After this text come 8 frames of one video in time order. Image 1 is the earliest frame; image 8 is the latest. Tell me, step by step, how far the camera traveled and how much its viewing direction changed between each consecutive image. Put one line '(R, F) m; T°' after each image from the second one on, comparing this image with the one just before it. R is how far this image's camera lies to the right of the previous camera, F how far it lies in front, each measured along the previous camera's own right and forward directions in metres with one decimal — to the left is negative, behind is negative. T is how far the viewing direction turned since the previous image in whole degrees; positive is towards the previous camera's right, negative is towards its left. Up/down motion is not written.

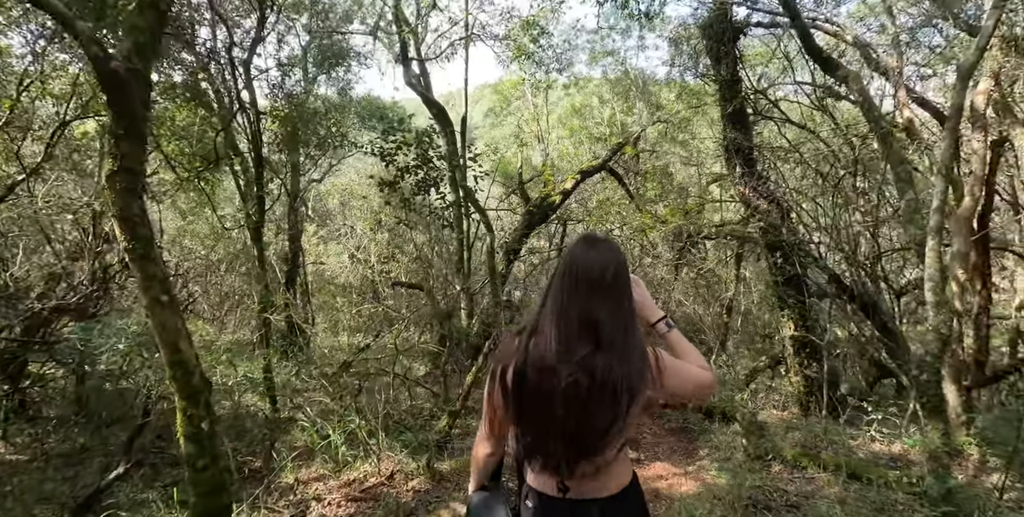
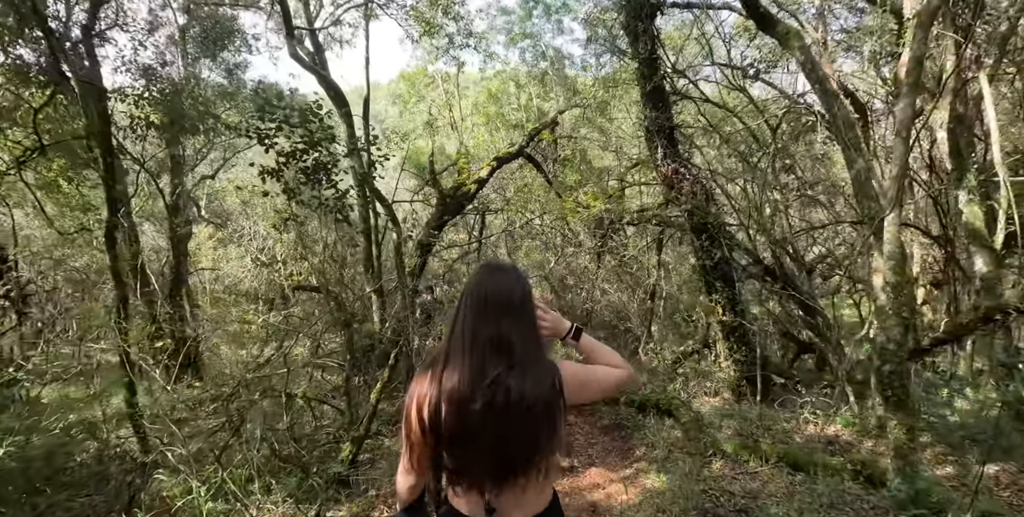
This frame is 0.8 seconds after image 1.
(+0.1, +0.6) m; +7°
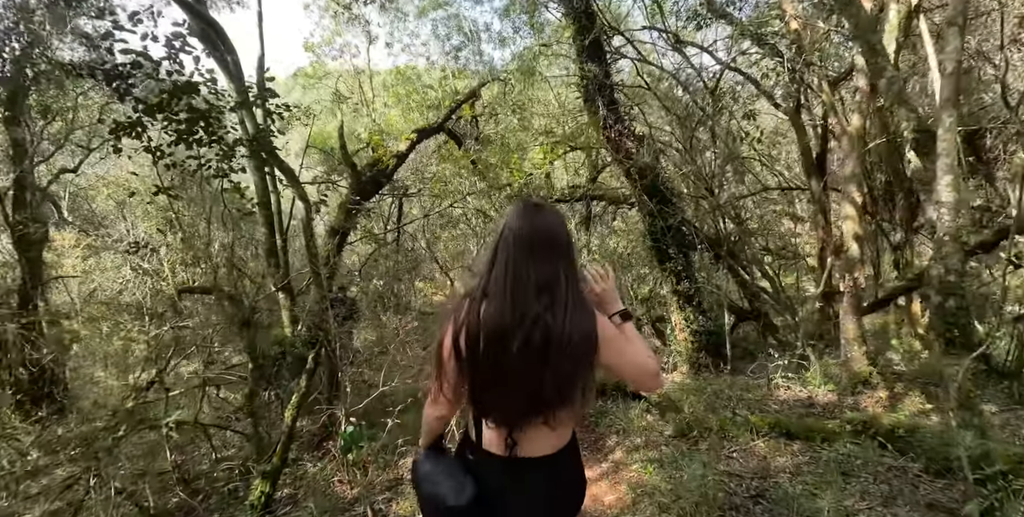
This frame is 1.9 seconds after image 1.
(-0.2, +0.9) m; +8°
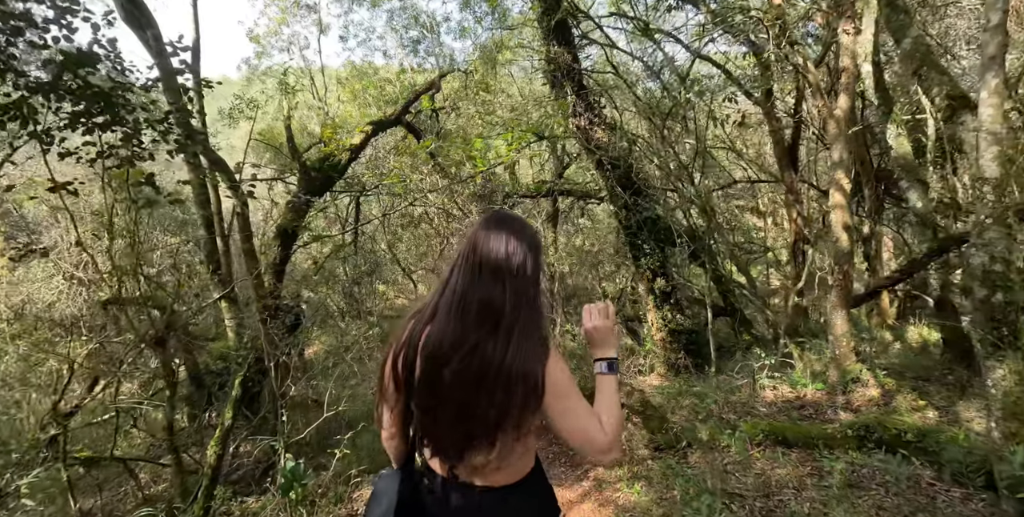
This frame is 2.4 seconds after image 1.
(0.0, +0.5) m; +3°
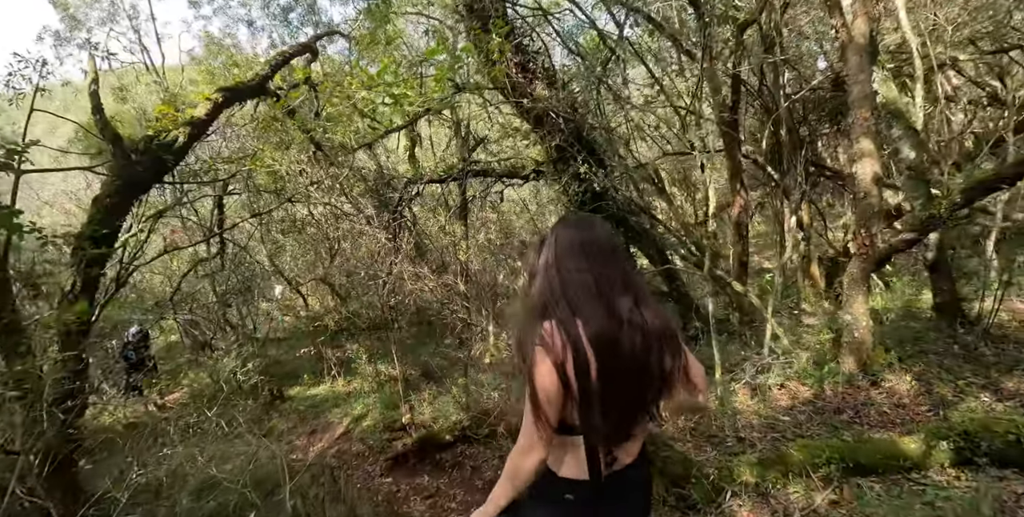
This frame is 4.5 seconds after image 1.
(-0.2, +1.5) m; +10°
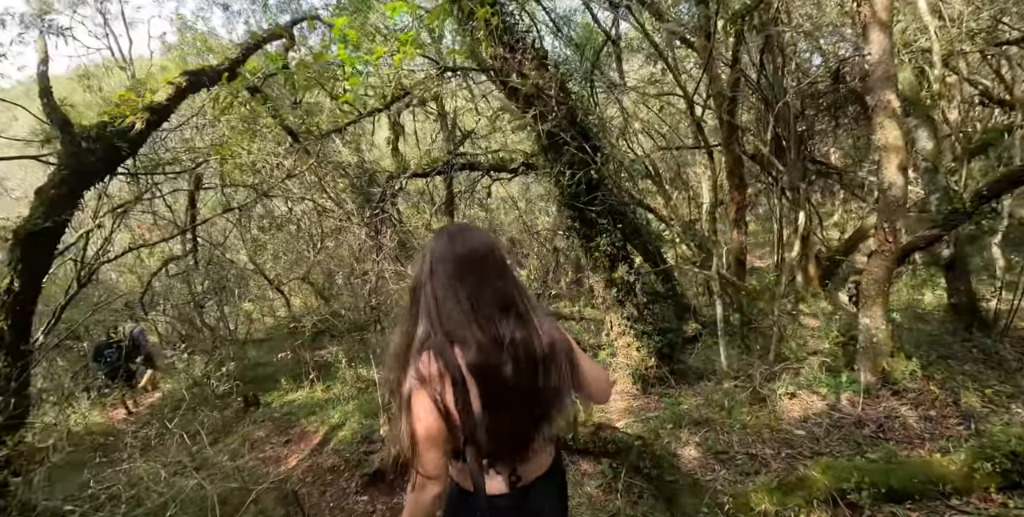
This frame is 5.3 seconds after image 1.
(0.0, +0.4) m; +1°
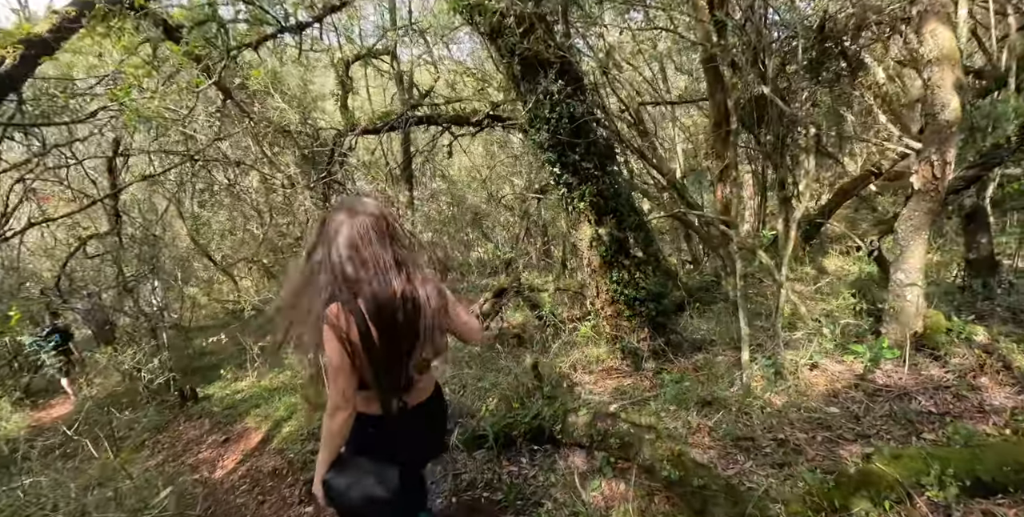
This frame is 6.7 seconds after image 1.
(0.0, +0.7) m; +3°
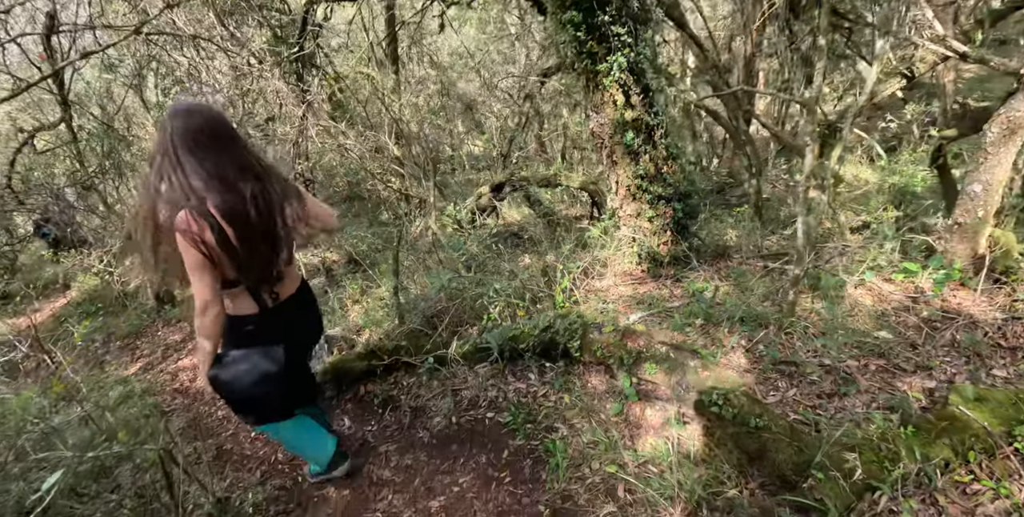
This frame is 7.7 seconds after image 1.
(-0.1, +0.5) m; +1°
